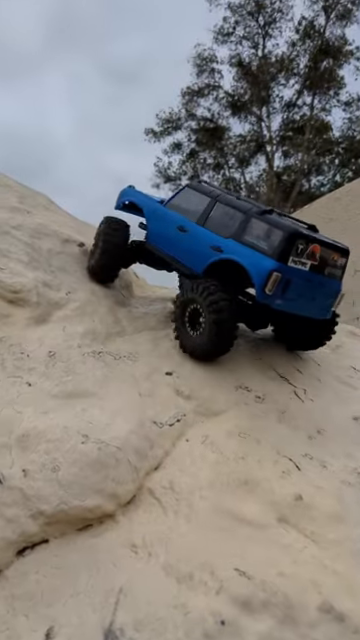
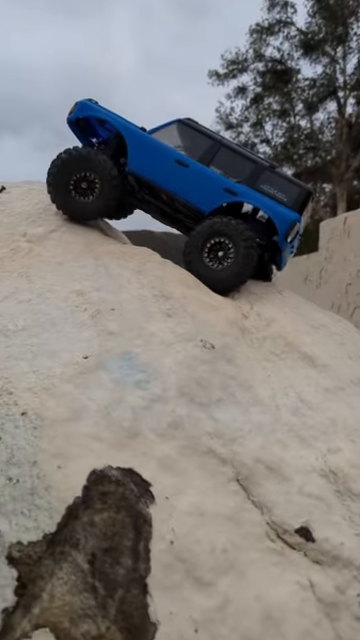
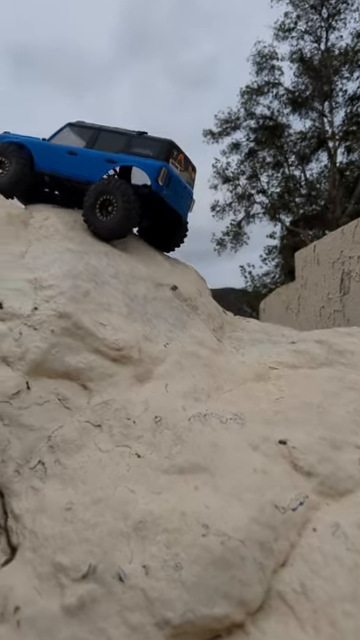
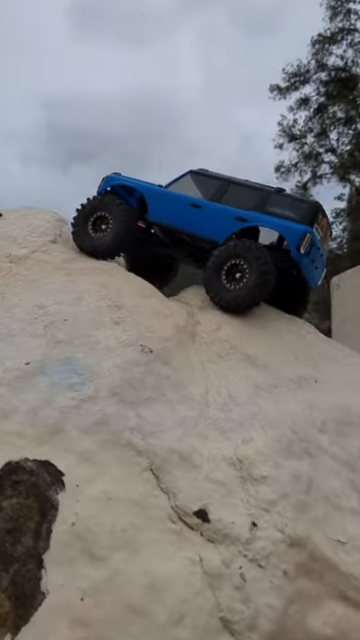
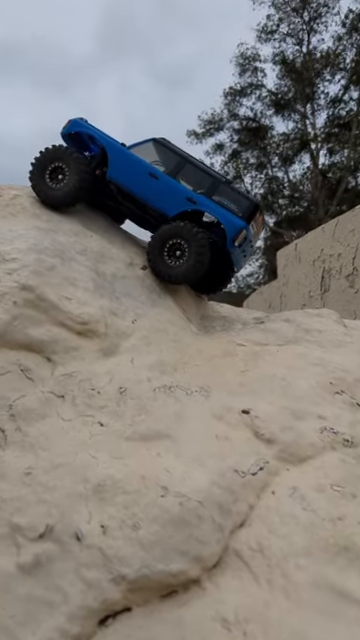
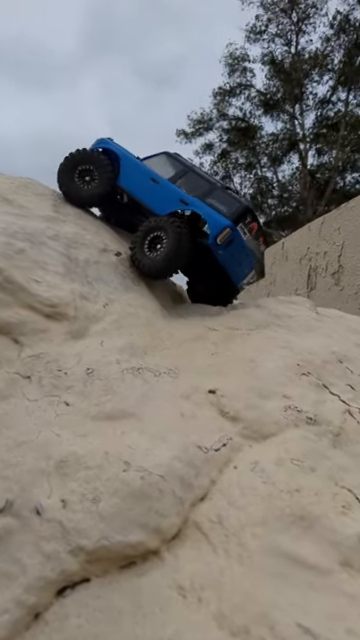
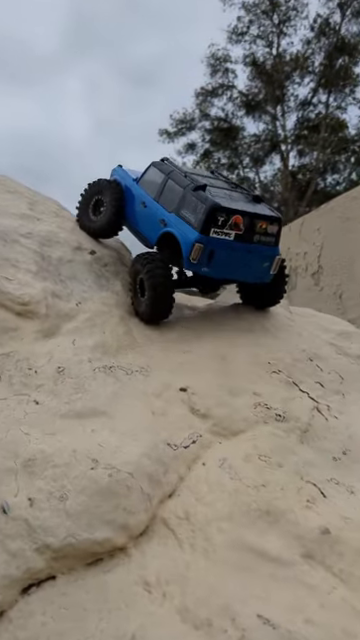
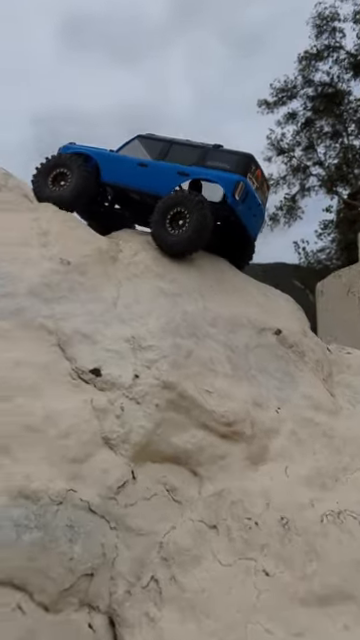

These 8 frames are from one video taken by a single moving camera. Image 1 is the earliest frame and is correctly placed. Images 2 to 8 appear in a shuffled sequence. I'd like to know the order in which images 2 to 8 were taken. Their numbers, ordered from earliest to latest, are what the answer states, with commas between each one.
7, 6, 5, 3, 8, 4, 2
